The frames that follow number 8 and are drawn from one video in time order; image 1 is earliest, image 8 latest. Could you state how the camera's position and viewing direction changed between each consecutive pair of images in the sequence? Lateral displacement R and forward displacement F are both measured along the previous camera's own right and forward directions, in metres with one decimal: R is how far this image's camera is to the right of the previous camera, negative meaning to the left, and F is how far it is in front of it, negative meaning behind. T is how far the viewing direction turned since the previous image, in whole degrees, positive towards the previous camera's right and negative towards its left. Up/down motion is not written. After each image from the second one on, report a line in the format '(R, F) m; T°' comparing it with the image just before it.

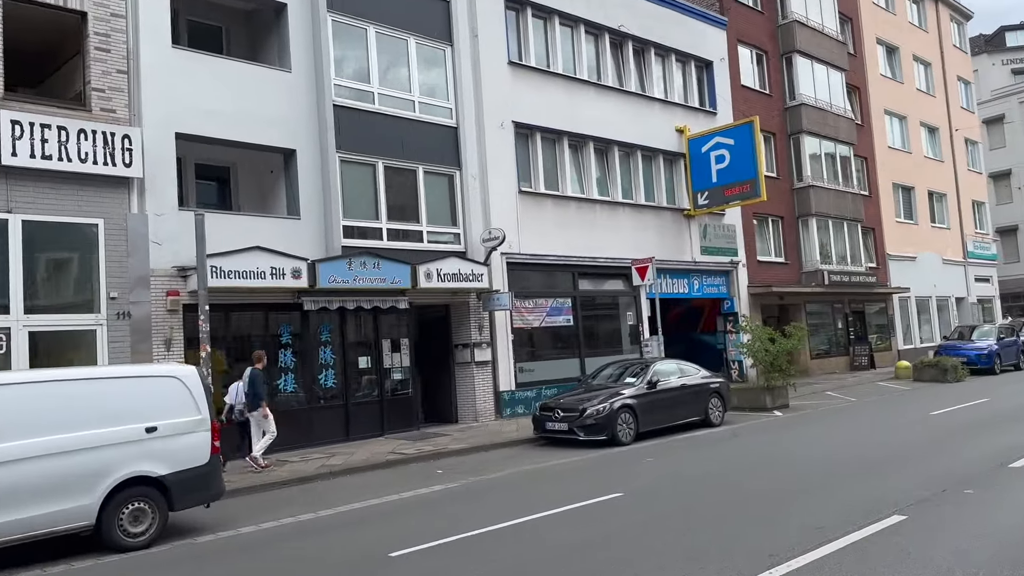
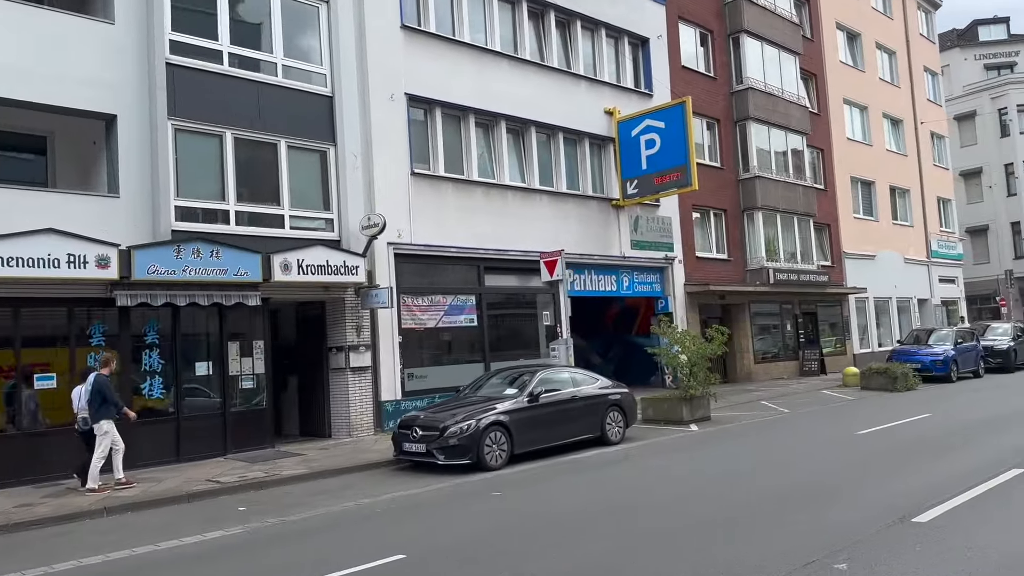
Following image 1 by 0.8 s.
(+1.7, +2.1) m; +1°
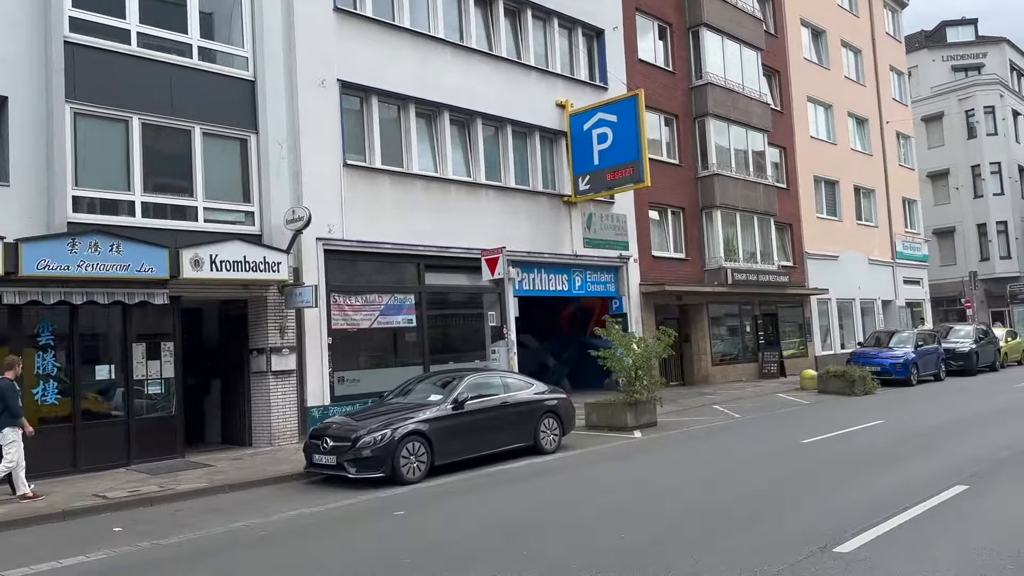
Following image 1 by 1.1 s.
(+0.7, +0.8) m; +2°
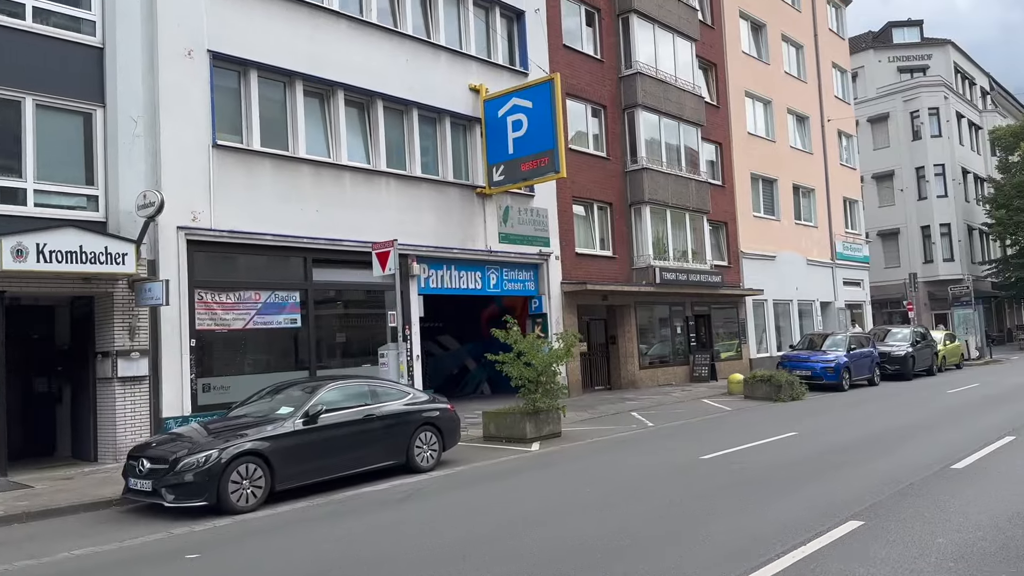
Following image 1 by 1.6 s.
(+1.1, +1.3) m; +3°
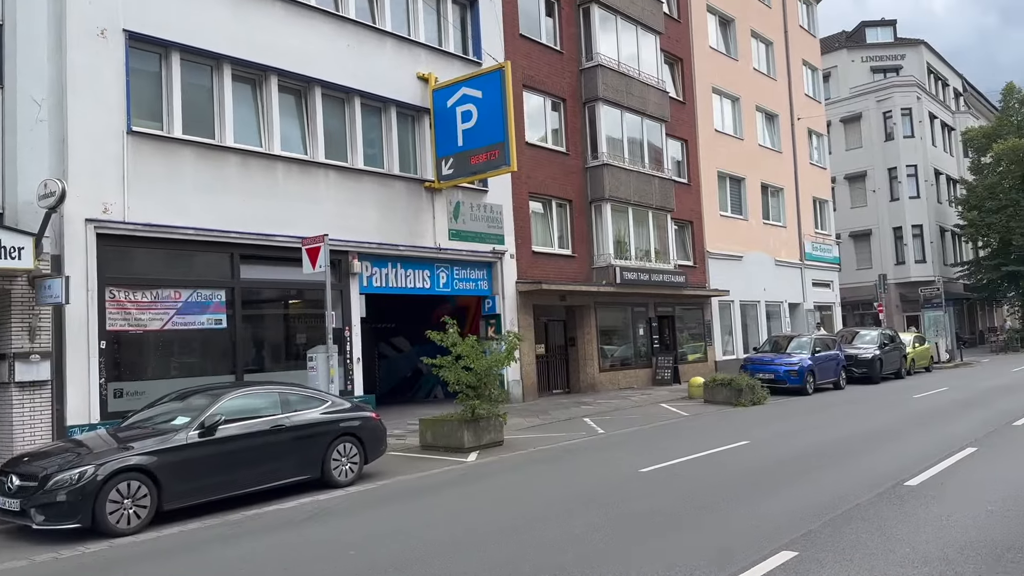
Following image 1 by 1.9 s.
(+0.6, +0.8) m; +1°
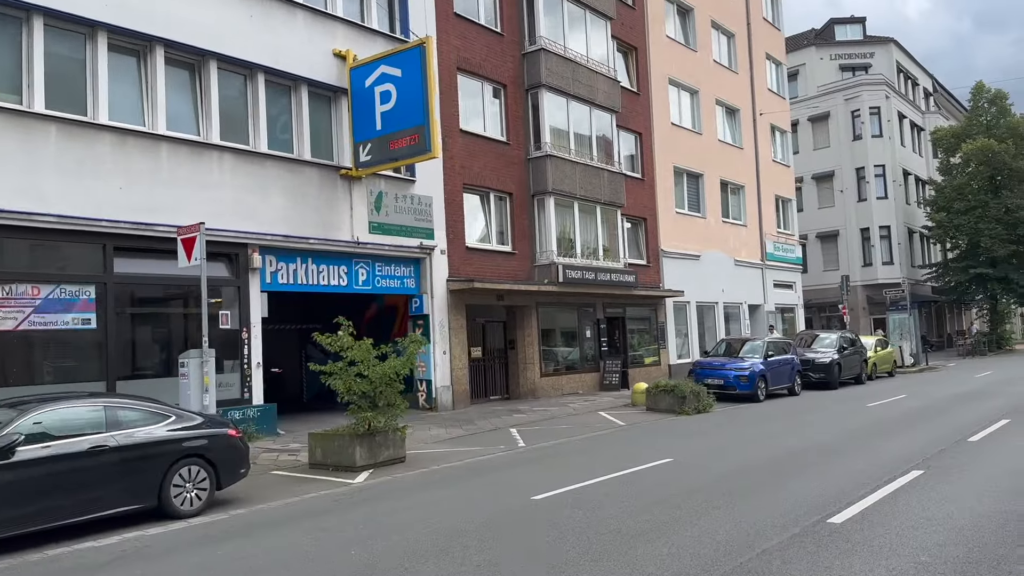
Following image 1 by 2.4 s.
(+1.0, +1.4) m; +1°
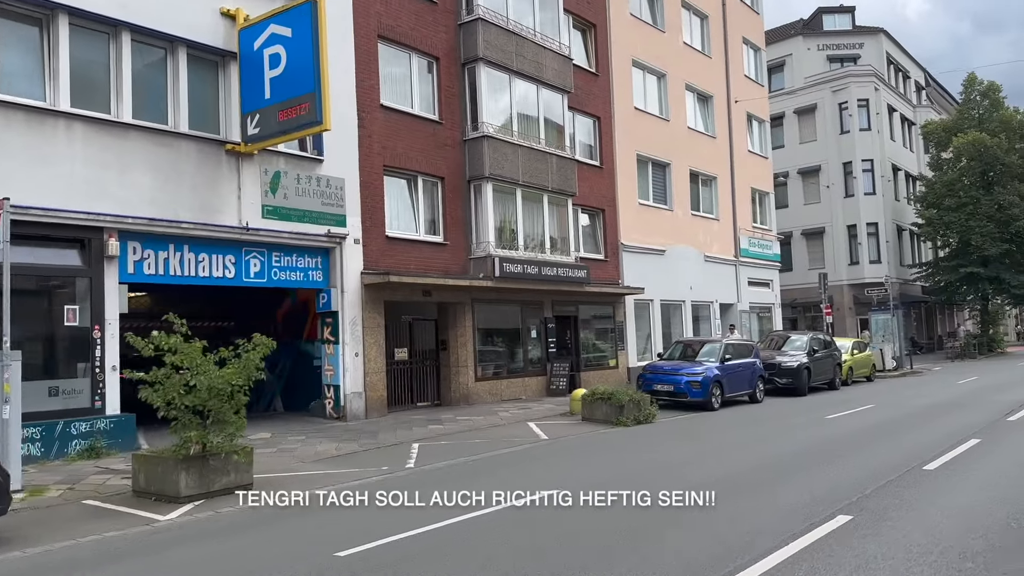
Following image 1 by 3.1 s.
(+1.4, +1.9) m; 0°
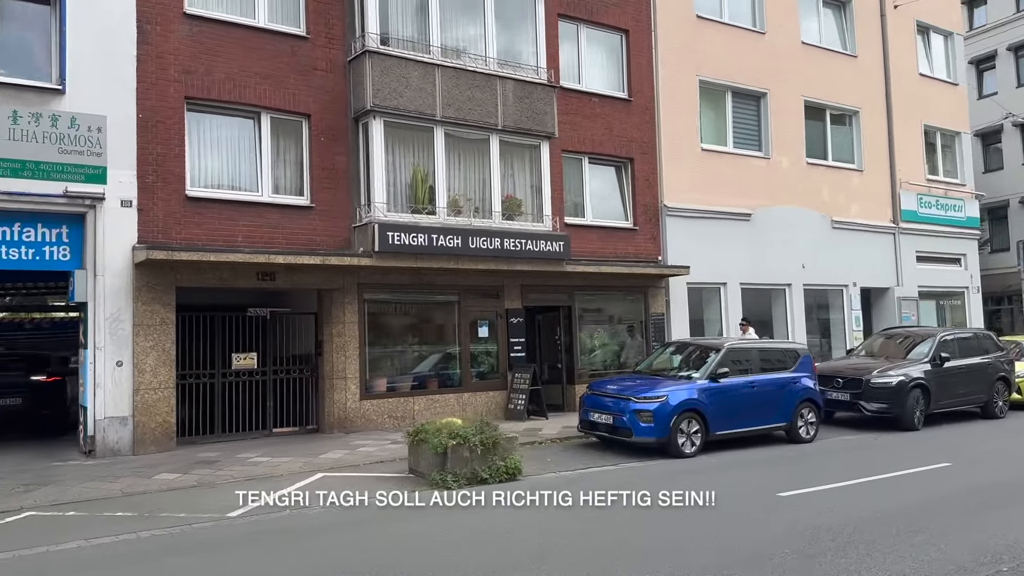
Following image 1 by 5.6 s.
(+5.3, +6.5) m; -18°
